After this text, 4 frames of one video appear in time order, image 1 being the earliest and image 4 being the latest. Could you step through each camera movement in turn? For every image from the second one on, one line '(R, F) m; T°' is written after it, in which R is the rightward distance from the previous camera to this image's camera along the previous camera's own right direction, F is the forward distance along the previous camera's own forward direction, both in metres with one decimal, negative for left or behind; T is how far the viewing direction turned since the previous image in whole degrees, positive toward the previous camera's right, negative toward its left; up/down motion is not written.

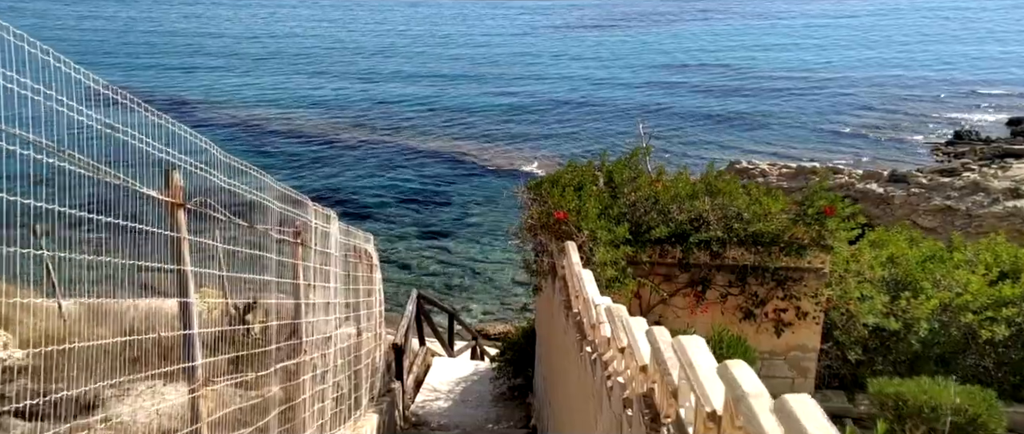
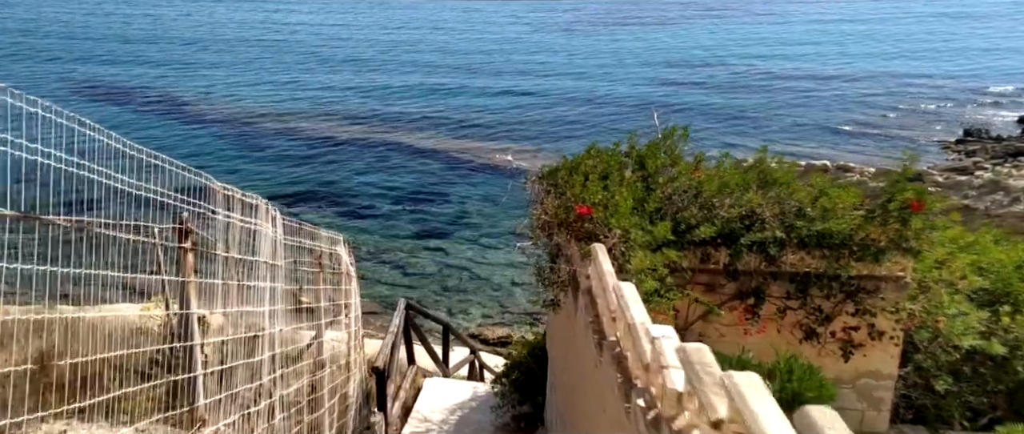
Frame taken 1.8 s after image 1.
(-0.1, +1.4) m; 0°
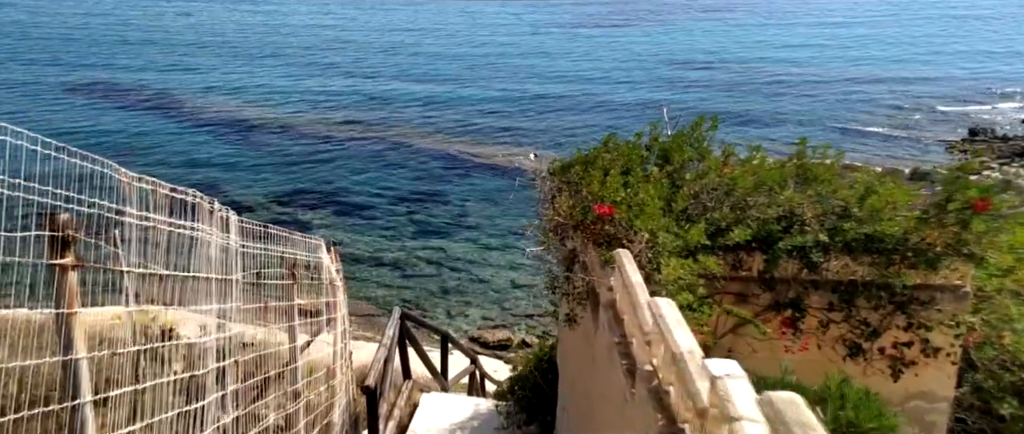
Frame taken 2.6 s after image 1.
(-0.1, +0.7) m; 0°
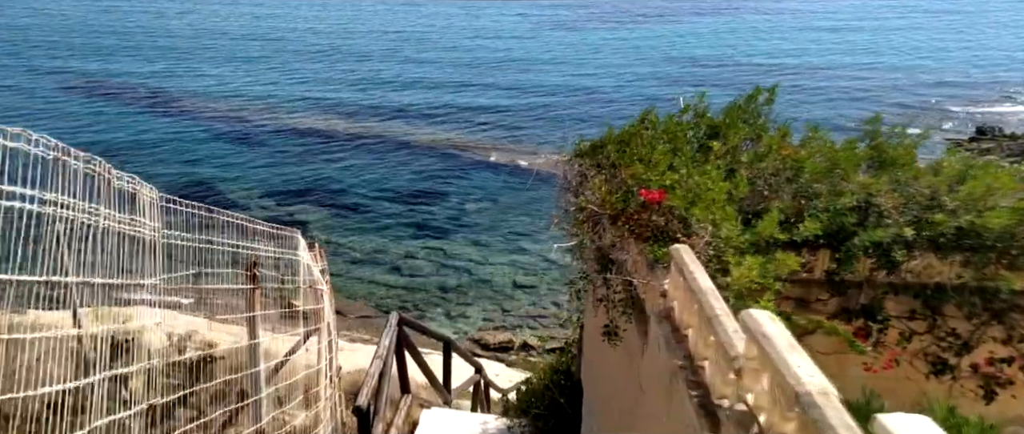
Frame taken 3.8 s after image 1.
(-0.1, +0.9) m; 0°
